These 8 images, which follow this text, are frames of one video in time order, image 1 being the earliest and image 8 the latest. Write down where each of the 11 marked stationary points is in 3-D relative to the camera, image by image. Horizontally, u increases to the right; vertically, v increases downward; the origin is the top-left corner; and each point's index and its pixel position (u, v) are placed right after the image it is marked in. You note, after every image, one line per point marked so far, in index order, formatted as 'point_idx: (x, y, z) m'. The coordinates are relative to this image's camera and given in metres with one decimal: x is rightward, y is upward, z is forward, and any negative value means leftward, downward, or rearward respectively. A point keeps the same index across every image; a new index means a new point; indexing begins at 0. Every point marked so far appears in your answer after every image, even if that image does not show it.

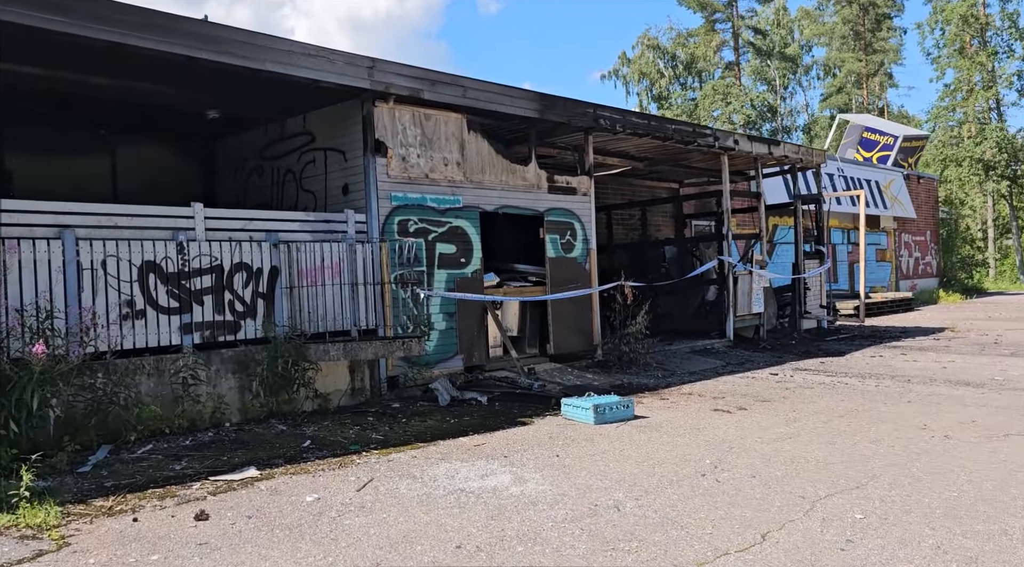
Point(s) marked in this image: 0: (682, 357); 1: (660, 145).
0: (+2.3, -1.0, +11.3) m
1: (+2.3, +2.2, +12.7) m
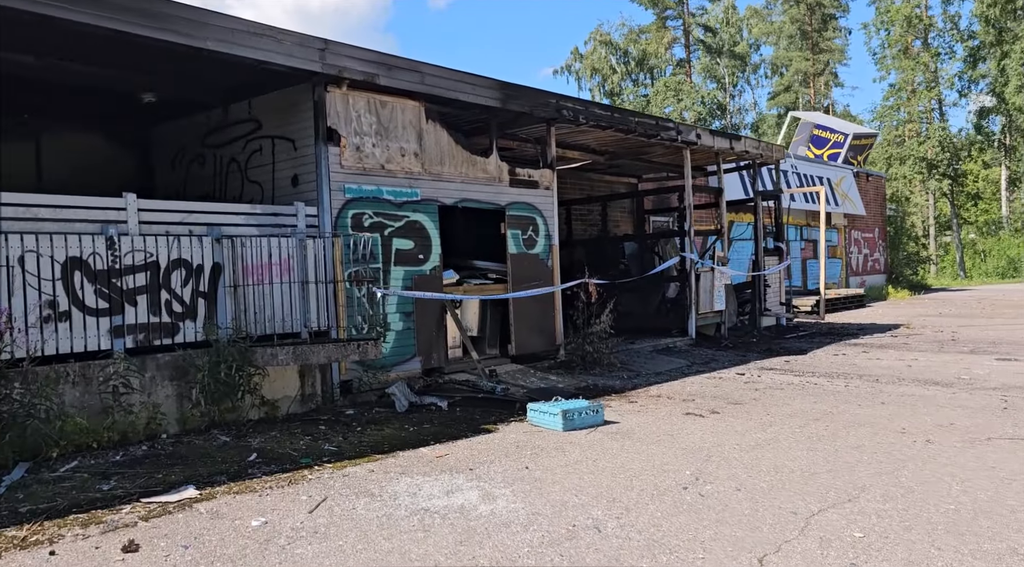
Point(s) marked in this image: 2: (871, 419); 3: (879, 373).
0: (+1.8, -1.0, +10.9) m
1: (+1.6, +2.2, +12.4) m
2: (+3.2, -1.2, +7.2) m
3: (+4.5, -1.1, +10.0) m
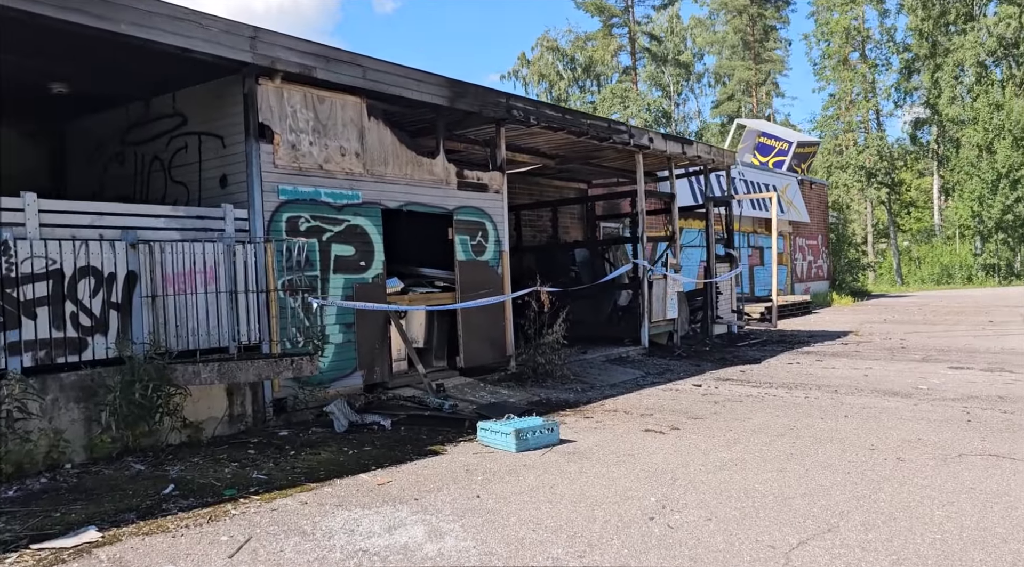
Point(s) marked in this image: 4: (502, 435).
0: (+1.1, -1.1, +10.5) m
1: (+0.9, +2.1, +12.0) m
2: (+2.7, -1.3, +6.9) m
3: (+3.9, -1.2, +9.8) m
4: (-0.1, -1.1, +6.2) m
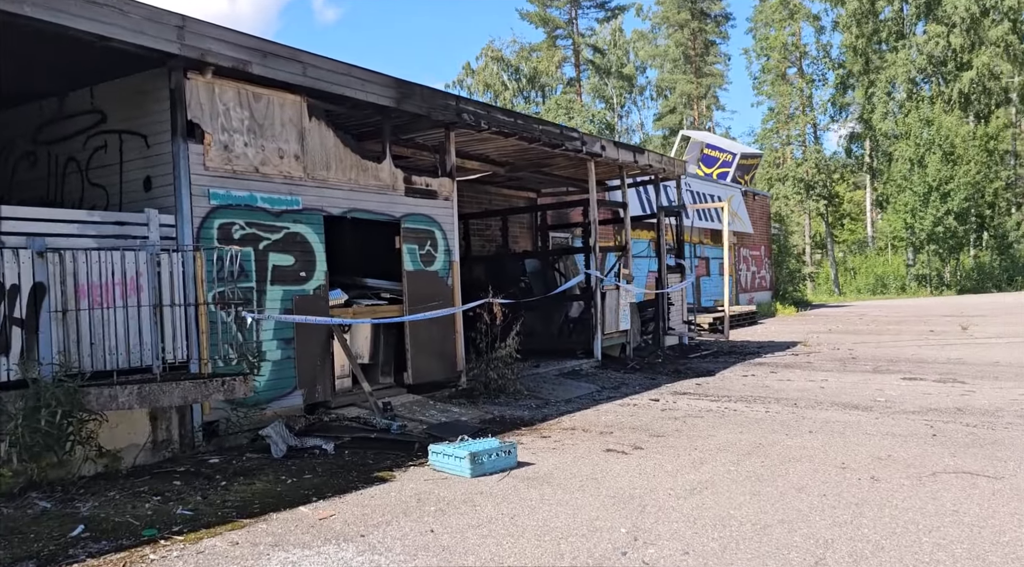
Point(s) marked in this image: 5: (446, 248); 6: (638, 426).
0: (+0.5, -1.2, +10.1) m
1: (+0.2, +1.9, +11.6) m
2: (+2.4, -1.4, +6.6) m
3: (+3.3, -1.3, +9.6) m
4: (-0.4, -1.2, +5.7) m
5: (-0.7, +0.4, +9.0) m
6: (+1.2, -1.3, +7.7) m
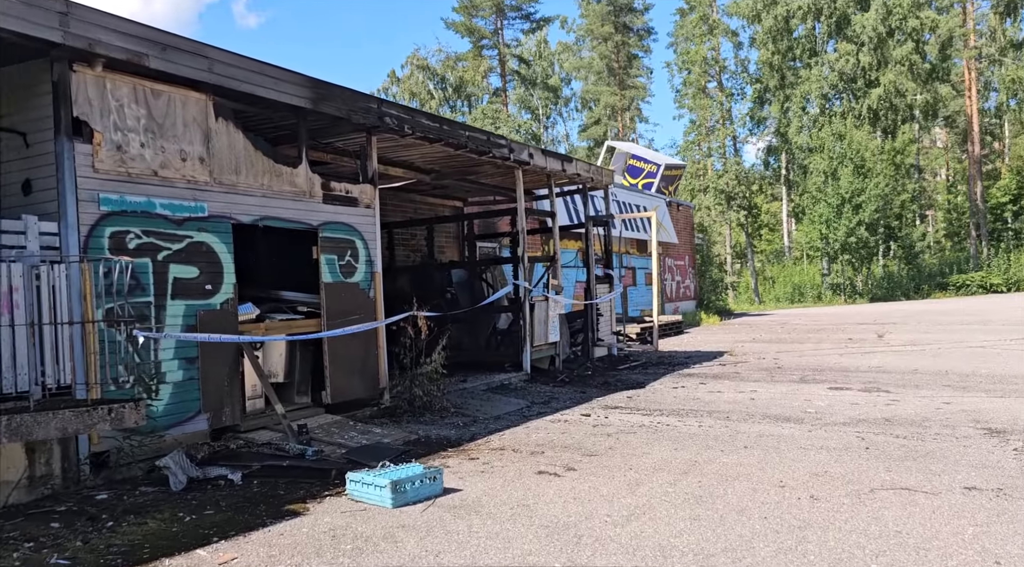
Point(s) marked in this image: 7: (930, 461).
0: (-0.4, -1.4, +9.7) m
1: (-0.8, +1.8, +11.2) m
2: (+1.8, -1.5, +6.4) m
3: (+2.5, -1.5, +9.4) m
4: (-0.9, -1.3, +5.3) m
5: (-1.5, +0.3, +8.5) m
6: (+0.5, -1.5, +7.4) m
7: (+3.4, -1.4, +6.7) m
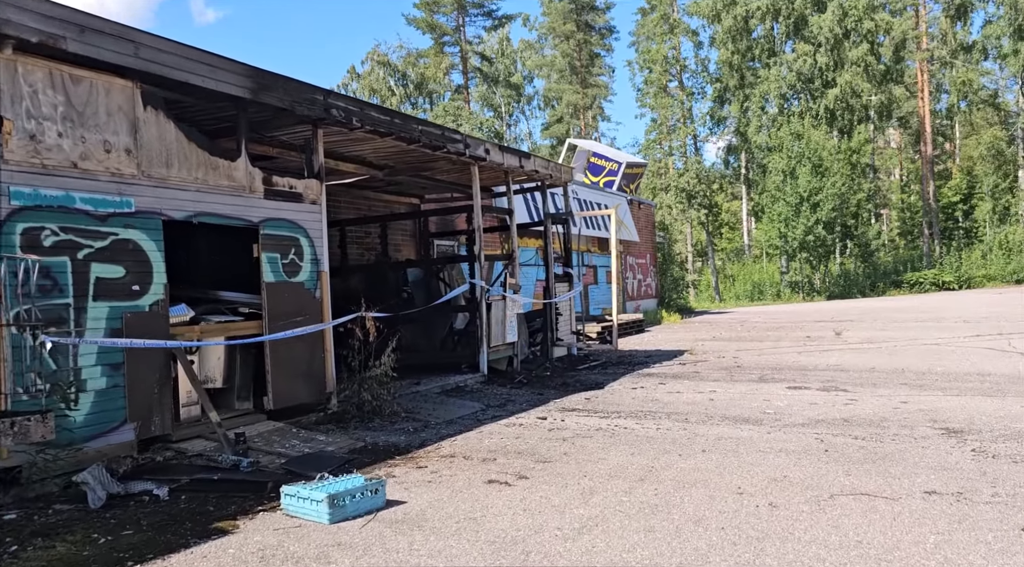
0: (-0.9, -1.4, +9.4) m
1: (-1.4, +1.8, +10.9) m
2: (+1.4, -1.5, +6.2) m
3: (+1.9, -1.4, +9.2) m
4: (-1.2, -1.3, +4.9) m
5: (-2.0, +0.3, +8.2) m
6: (+0.1, -1.4, +7.1) m
7: (+3.0, -1.4, +6.6) m
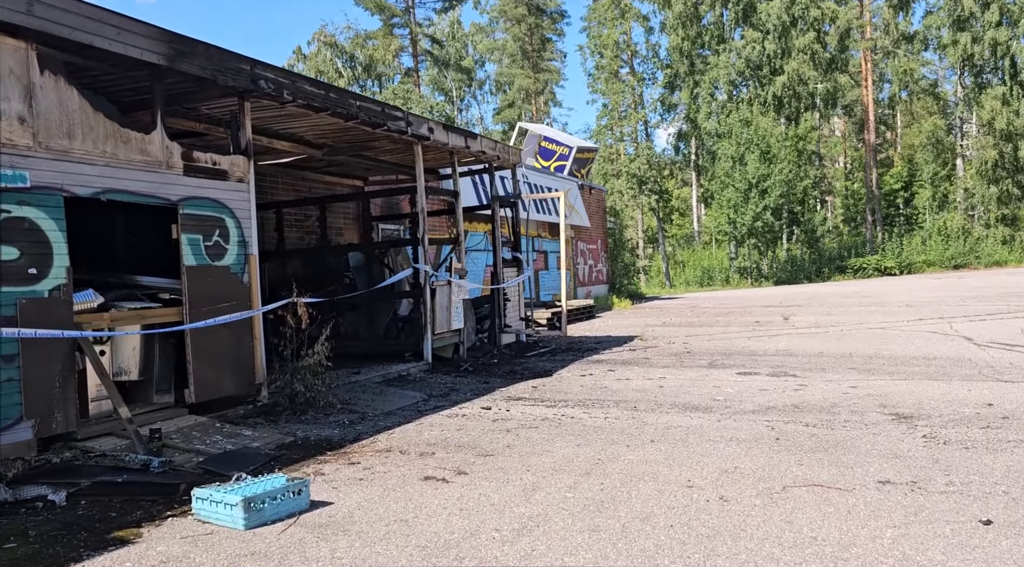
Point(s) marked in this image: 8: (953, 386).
0: (-1.5, -1.2, +9.0) m
1: (-2.1, +2.0, +10.3) m
2: (+1.0, -1.3, +5.9) m
3: (+1.3, -1.3, +9.0) m
4: (-1.6, -1.2, +4.5) m
5: (-2.5, +0.4, +7.6) m
6: (-0.4, -1.3, +6.7) m
7: (+2.5, -1.3, +6.4) m
8: (+5.1, -1.2, +9.6) m
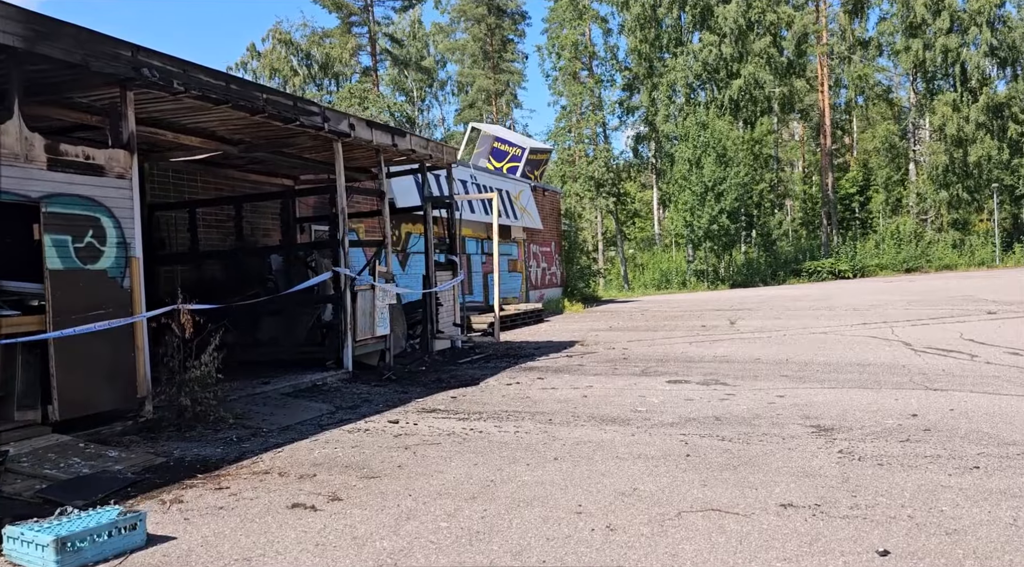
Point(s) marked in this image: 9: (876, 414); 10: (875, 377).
0: (-2.4, -1.2, +8.4) m
1: (-3.1, +1.9, +9.8) m
2: (+0.2, -1.4, +5.4) m
3: (+0.4, -1.3, +8.5) m
4: (-2.3, -1.3, +4.0) m
5: (-3.4, +0.4, +7.1) m
6: (-1.2, -1.4, +6.3) m
7: (+1.7, -1.4, +6.0) m
8: (+4.2, -1.3, +9.3) m
9: (+3.6, -1.3, +8.1) m
10: (+4.8, -1.2, +10.8) m
